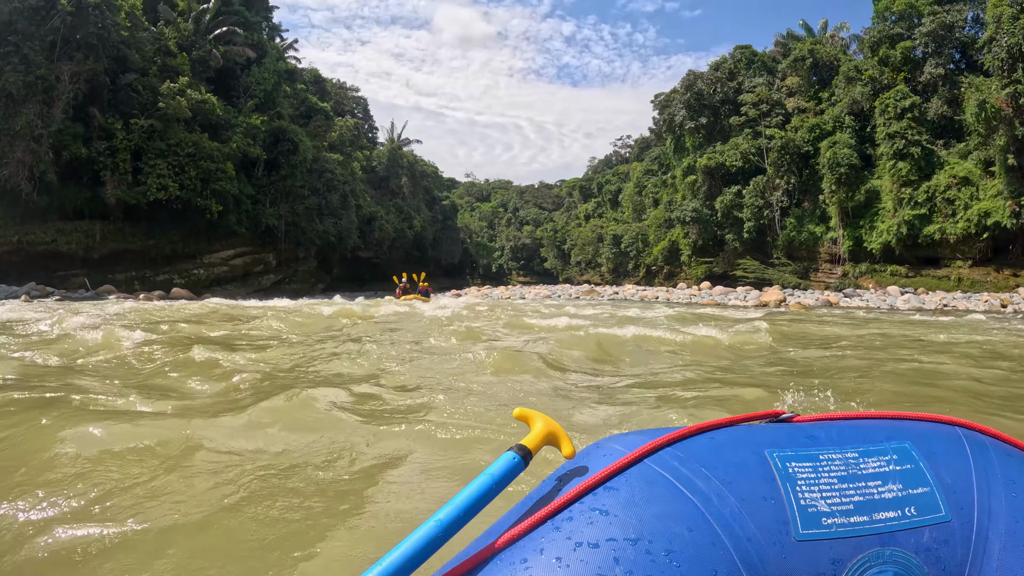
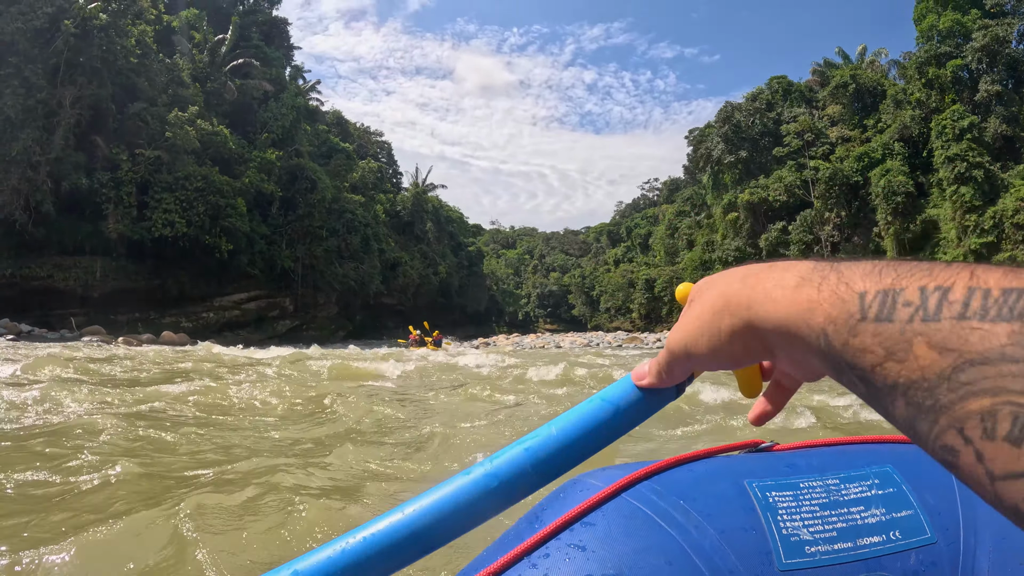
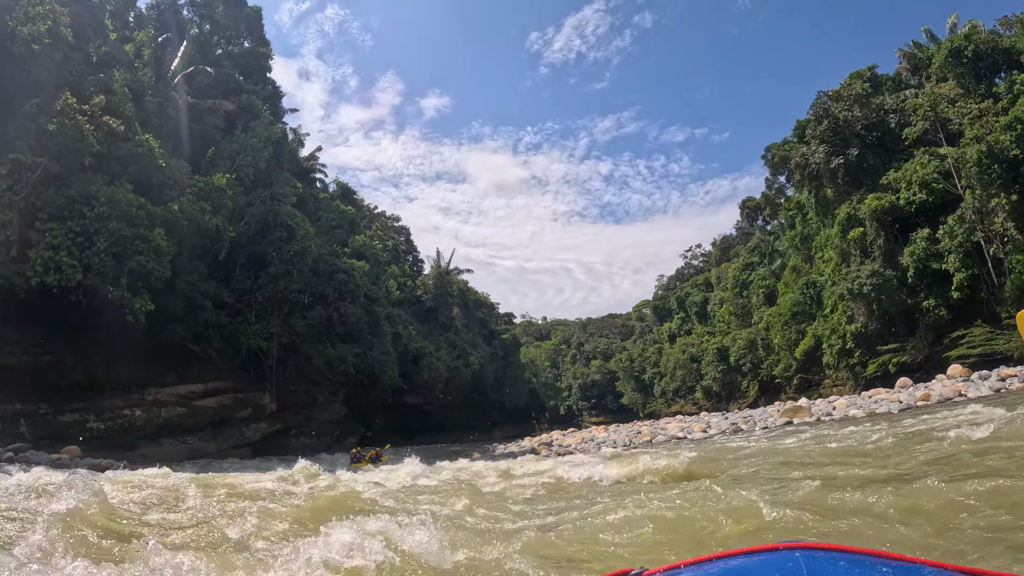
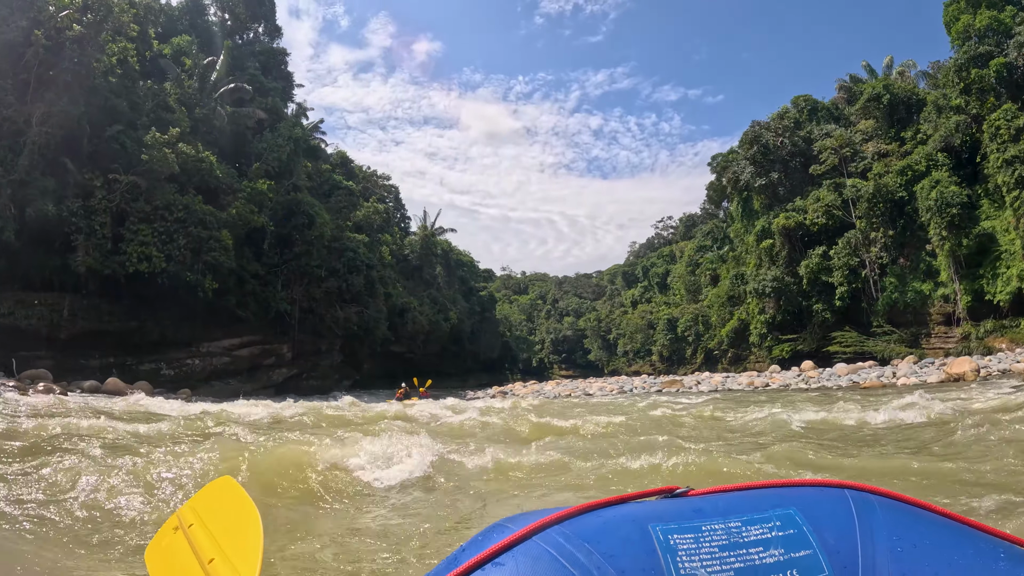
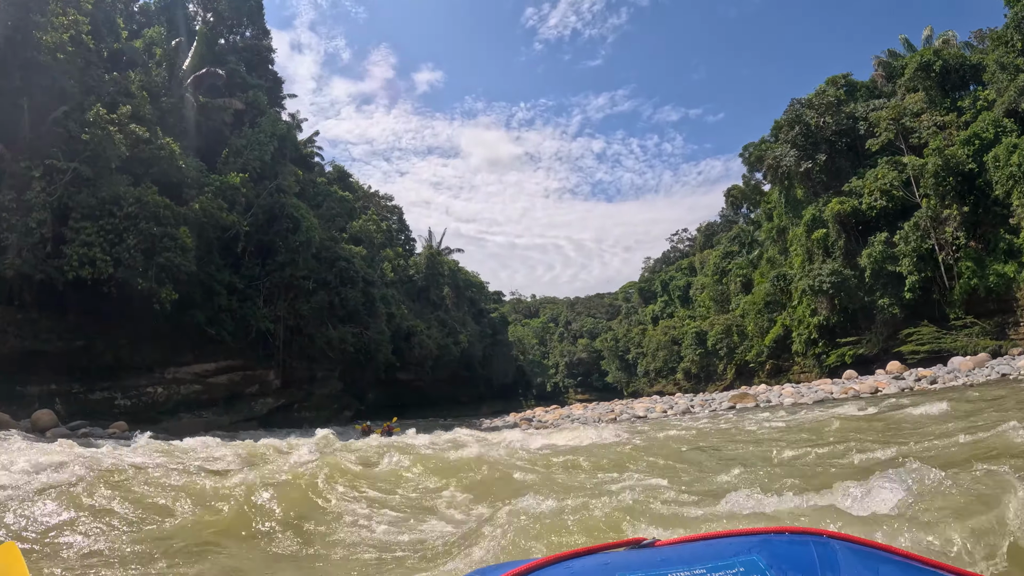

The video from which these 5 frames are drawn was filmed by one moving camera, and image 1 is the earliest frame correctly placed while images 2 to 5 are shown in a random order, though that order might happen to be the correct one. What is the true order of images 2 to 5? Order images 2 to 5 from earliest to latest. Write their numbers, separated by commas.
2, 4, 5, 3
